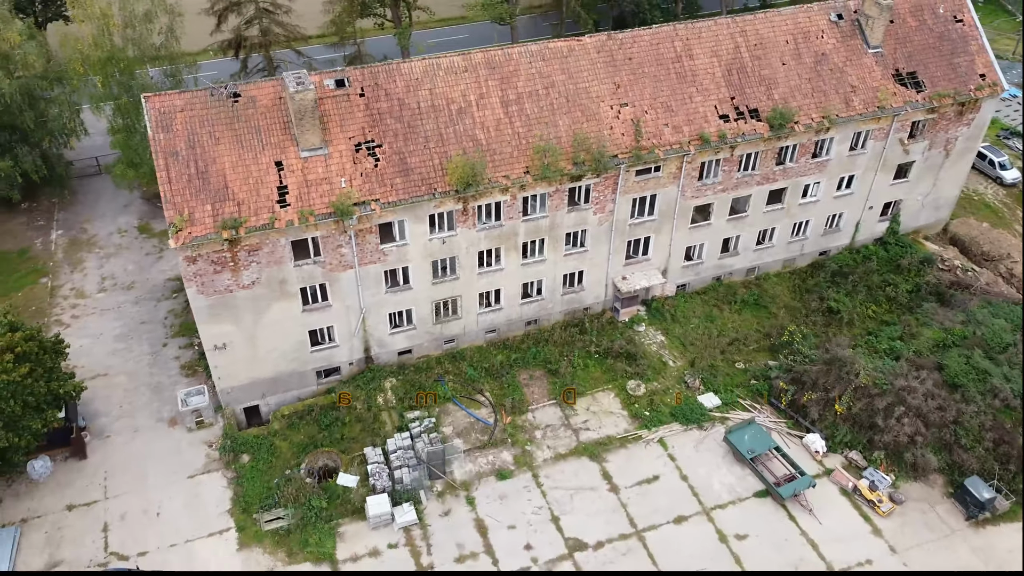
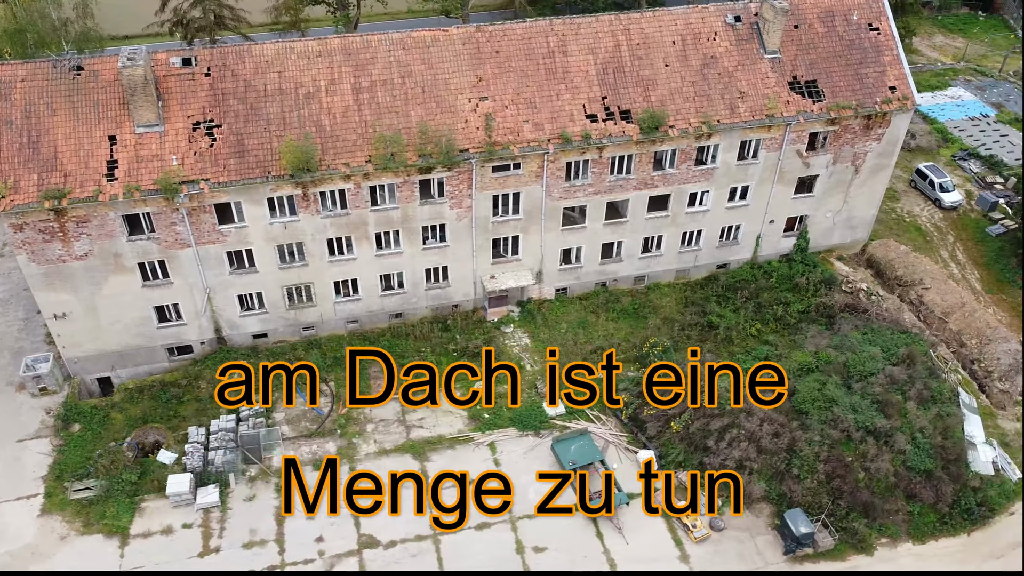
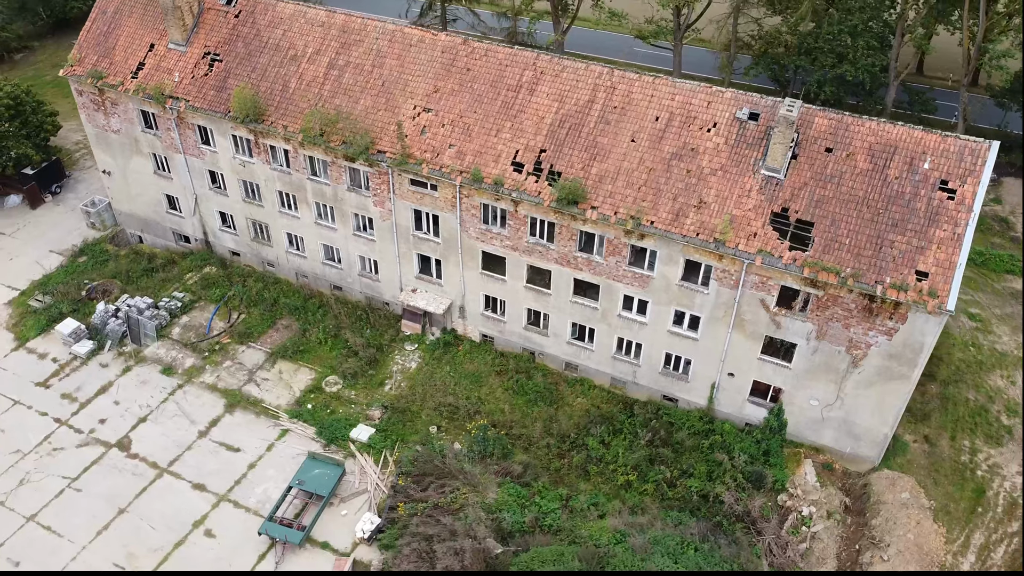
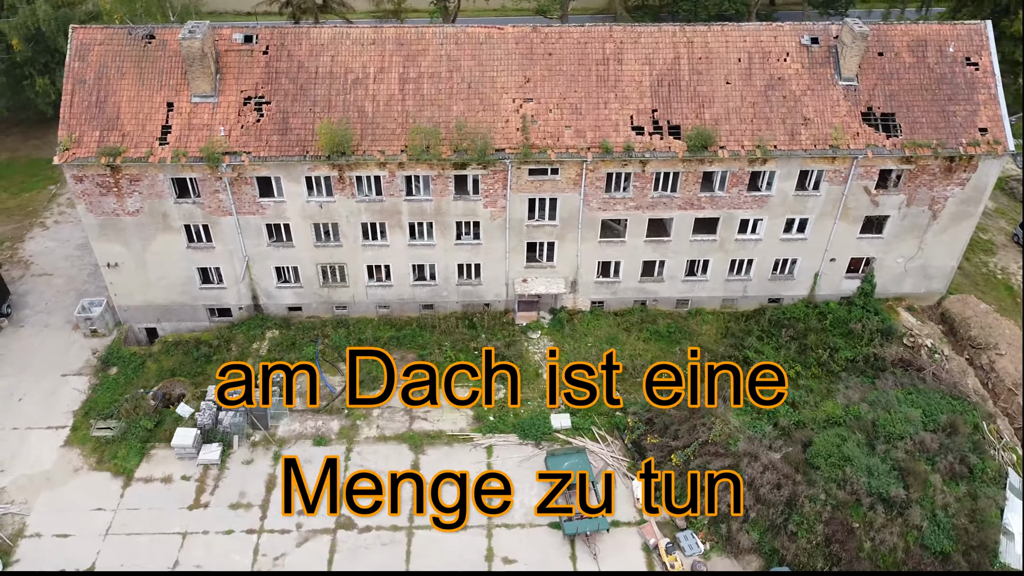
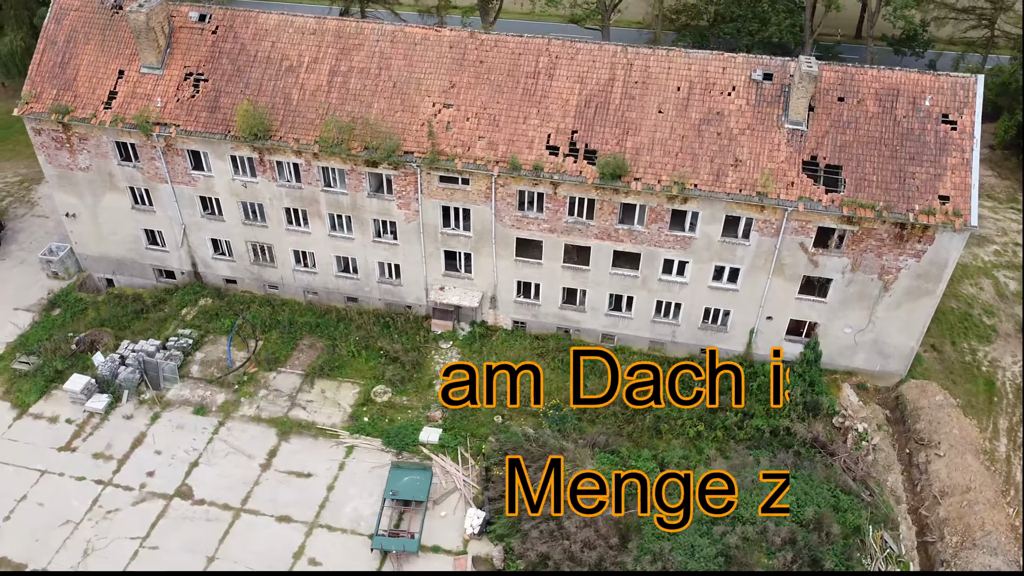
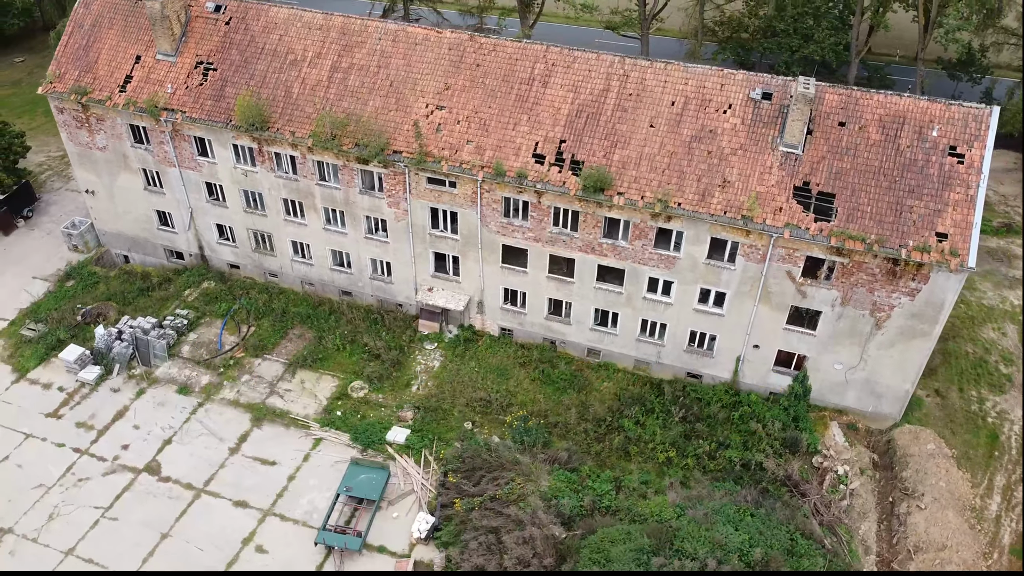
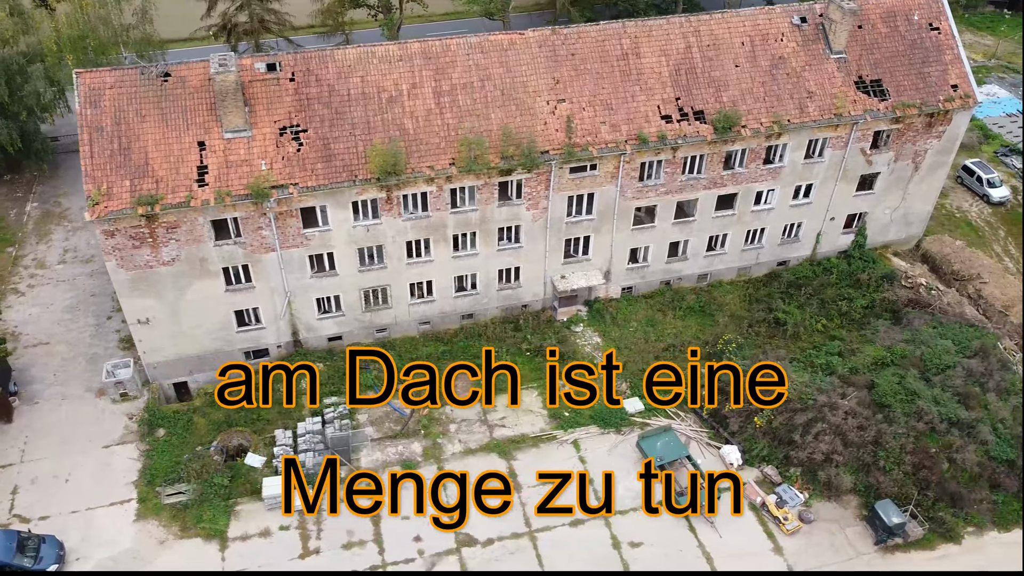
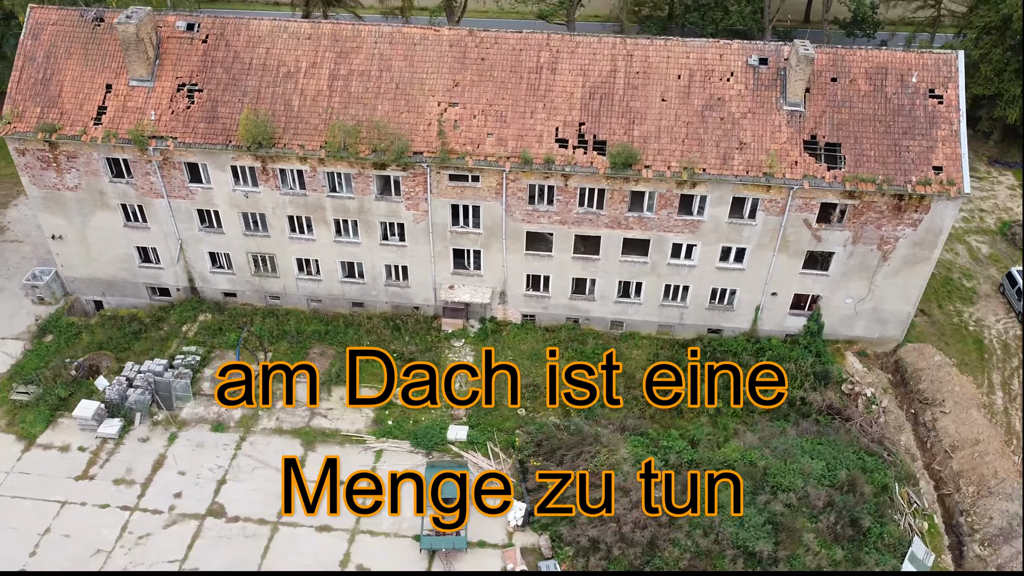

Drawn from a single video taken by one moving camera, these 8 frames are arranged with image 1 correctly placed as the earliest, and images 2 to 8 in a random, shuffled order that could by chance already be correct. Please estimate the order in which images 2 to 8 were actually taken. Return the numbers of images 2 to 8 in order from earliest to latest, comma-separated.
7, 2, 4, 8, 5, 6, 3
